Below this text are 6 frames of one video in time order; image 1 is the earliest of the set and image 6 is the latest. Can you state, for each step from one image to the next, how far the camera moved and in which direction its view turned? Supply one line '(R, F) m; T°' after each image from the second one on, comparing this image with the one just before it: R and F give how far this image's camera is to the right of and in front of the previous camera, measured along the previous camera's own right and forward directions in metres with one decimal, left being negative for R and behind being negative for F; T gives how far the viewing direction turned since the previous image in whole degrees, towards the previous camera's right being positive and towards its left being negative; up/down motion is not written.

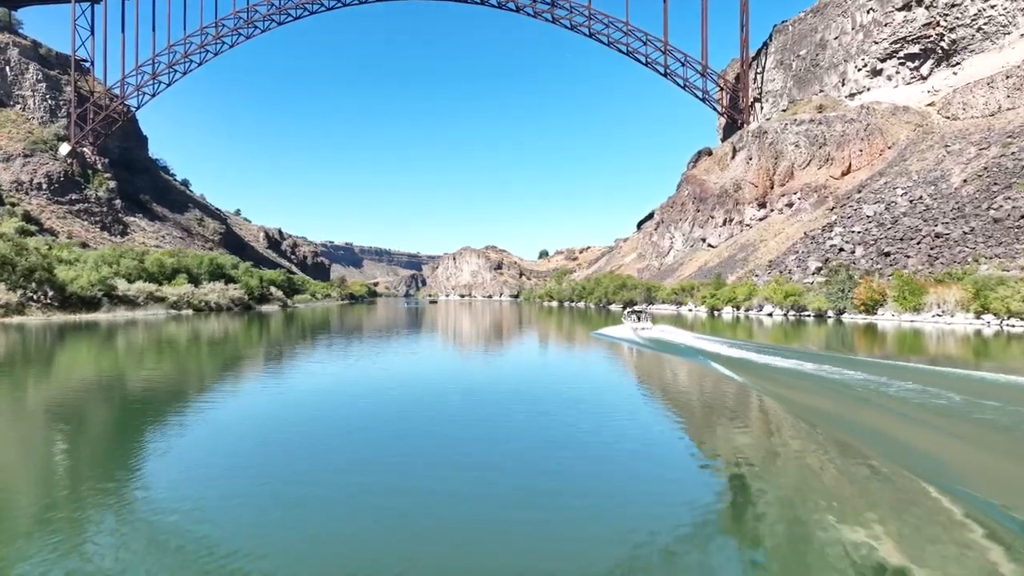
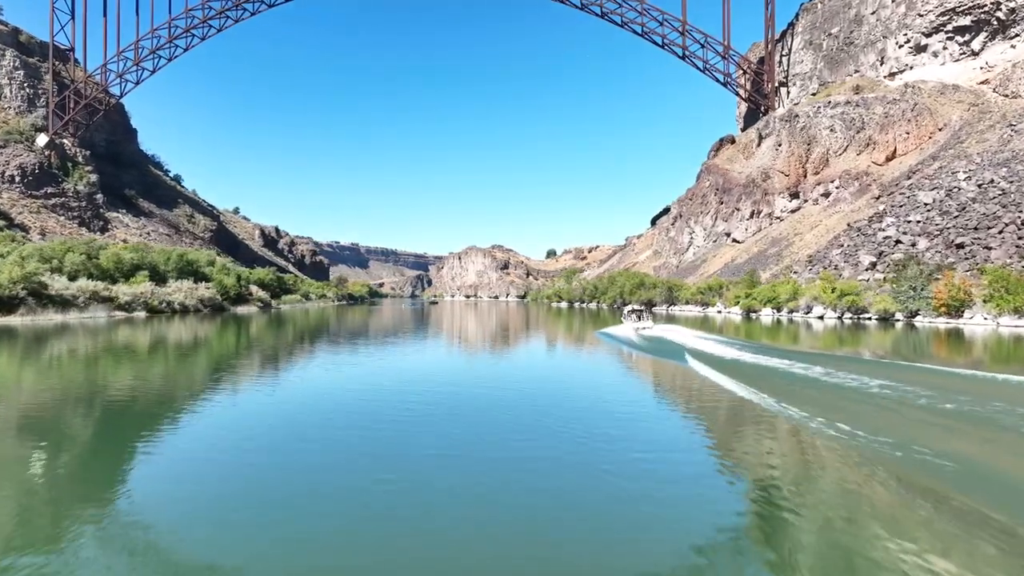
(+0.1, +5.2) m; -1°
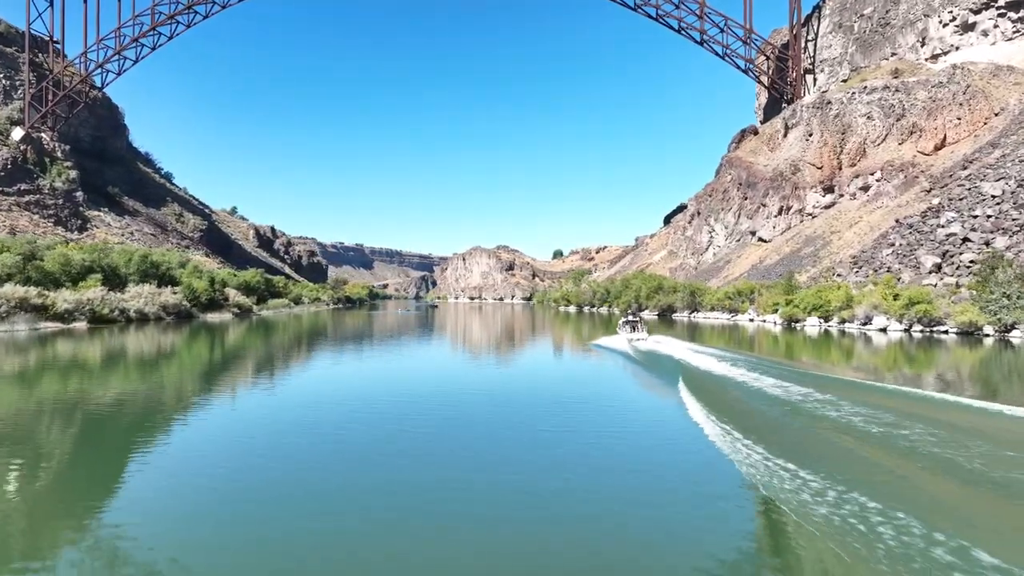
(+0.1, +4.7) m; -1°
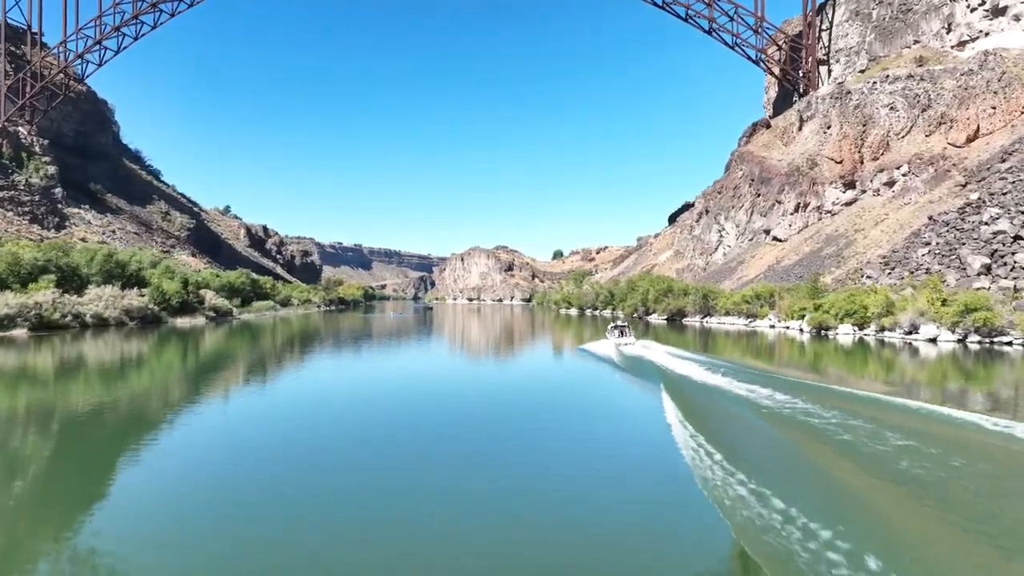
(+0.1, +3.1) m; 0°
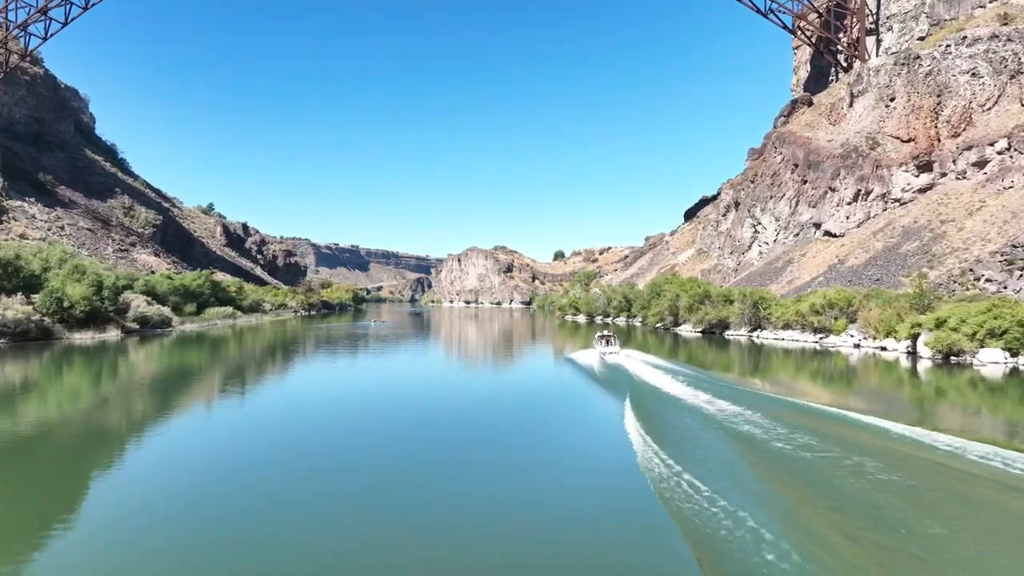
(0.0, +8.0) m; 0°
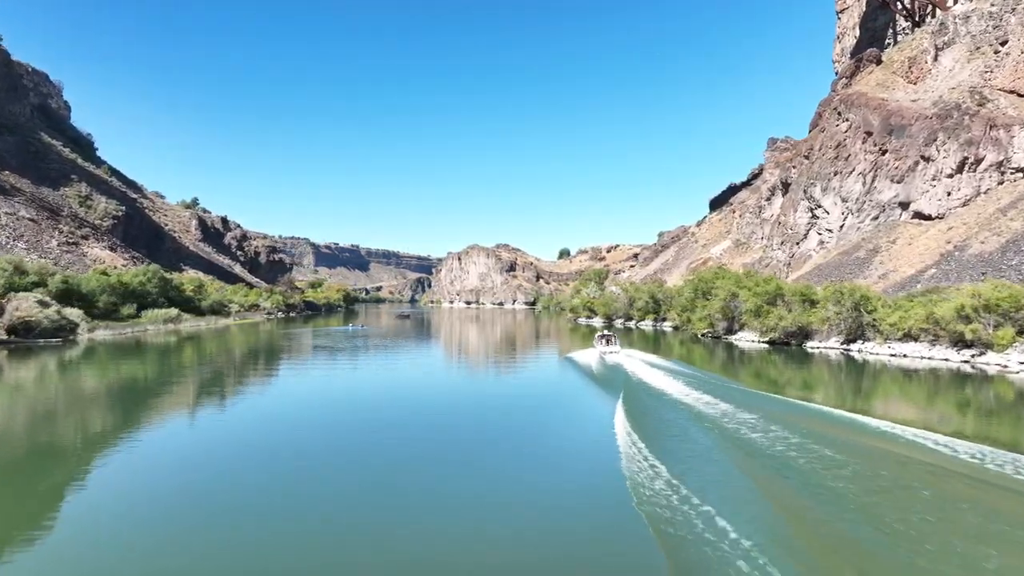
(-0.2, +8.5) m; 0°
